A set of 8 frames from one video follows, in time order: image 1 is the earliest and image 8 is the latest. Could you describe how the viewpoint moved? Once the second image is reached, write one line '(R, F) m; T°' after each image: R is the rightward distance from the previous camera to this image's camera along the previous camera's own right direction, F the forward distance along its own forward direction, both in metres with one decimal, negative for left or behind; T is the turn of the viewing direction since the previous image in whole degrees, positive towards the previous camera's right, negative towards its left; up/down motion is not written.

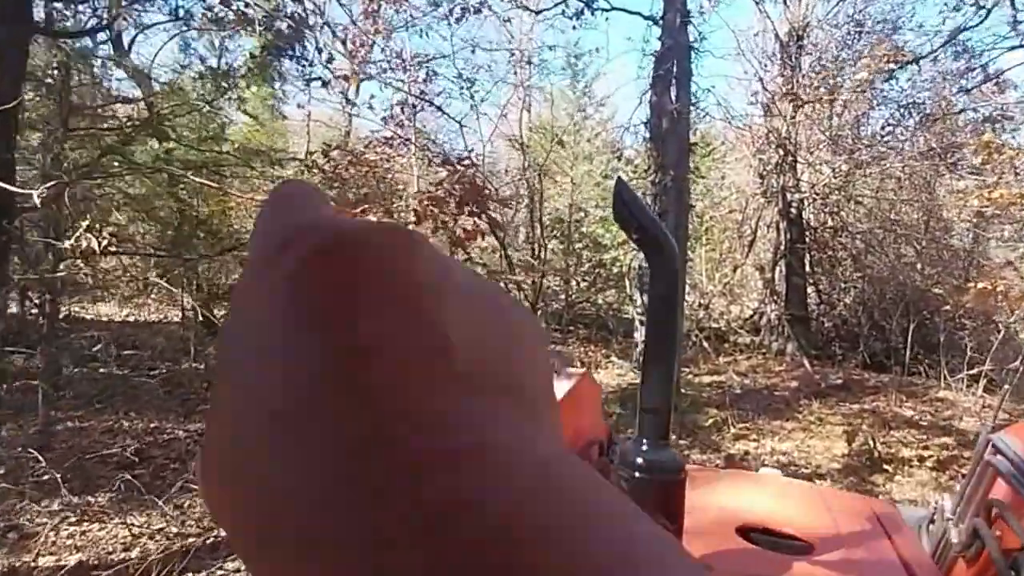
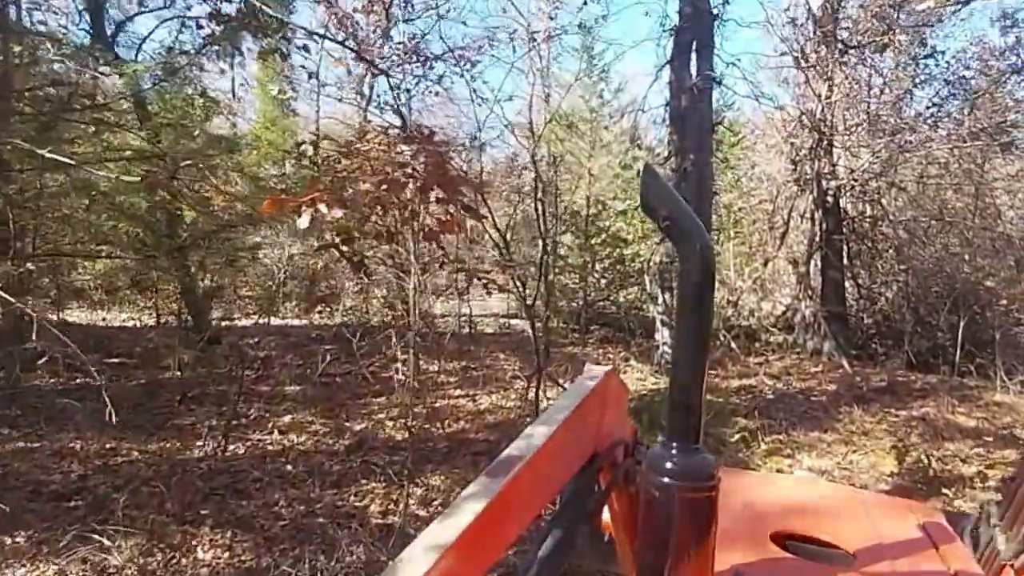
(+0.2, +0.6) m; -3°
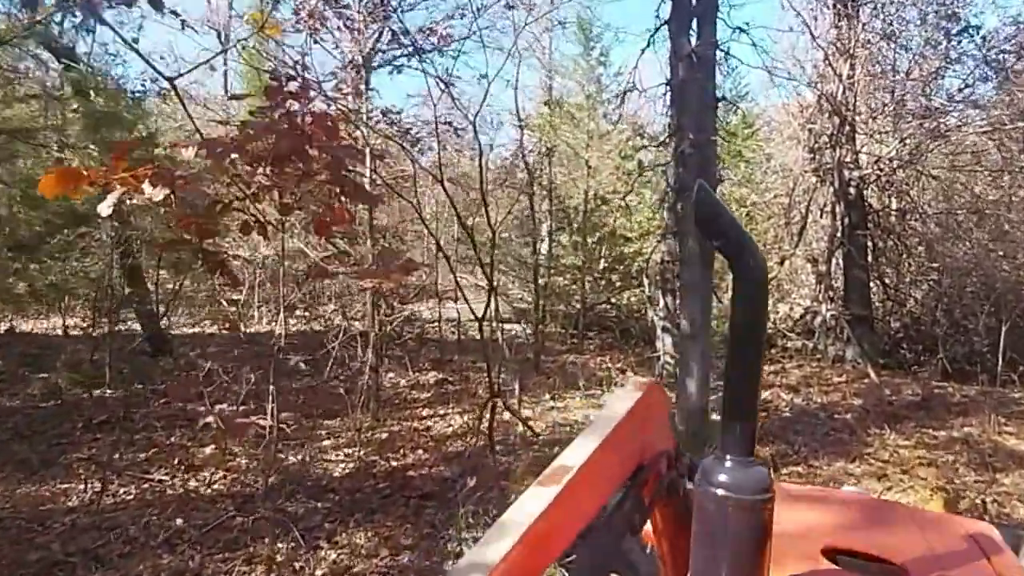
(+0.4, +0.8) m; -1°
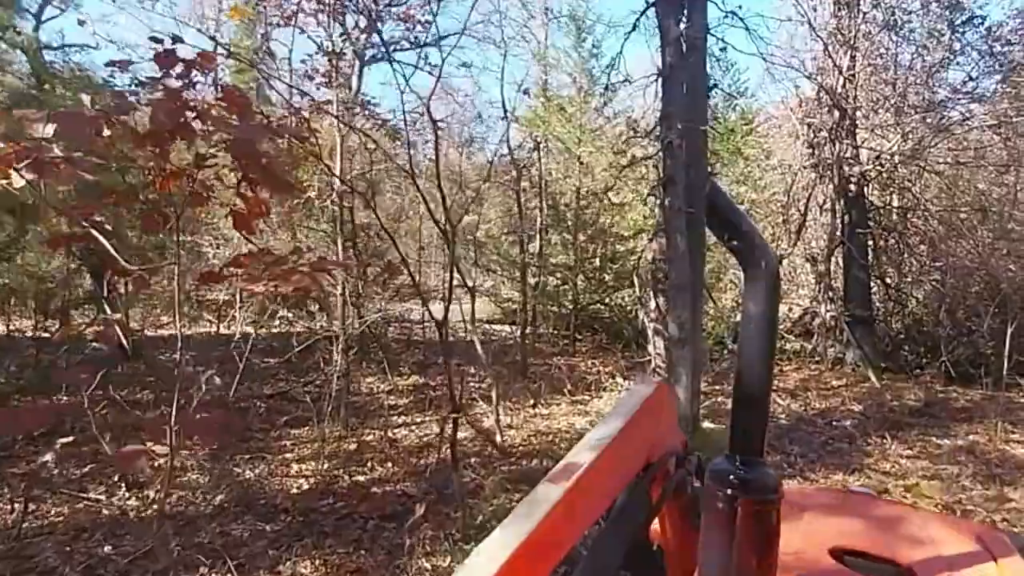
(+0.2, +0.3) m; 0°
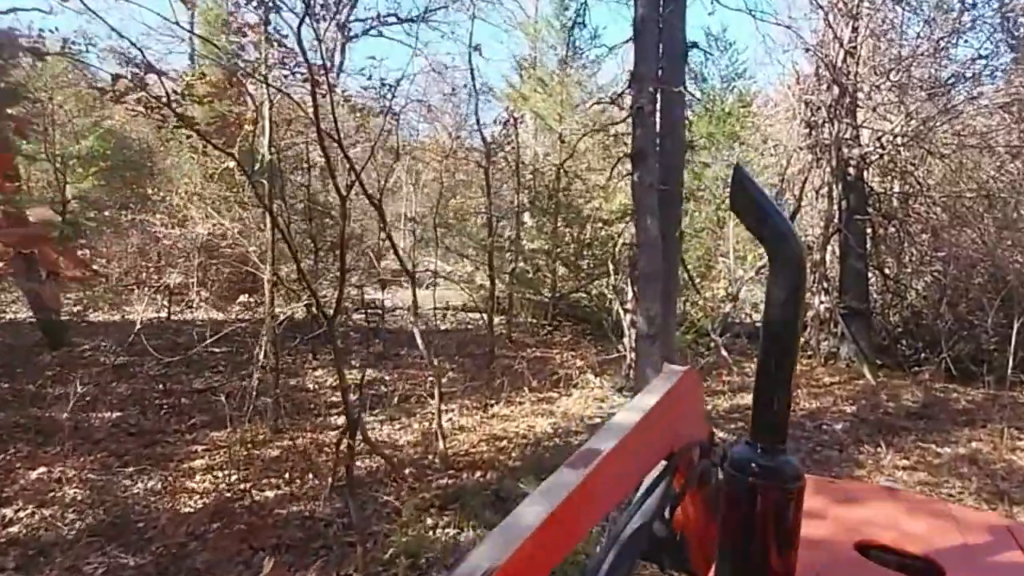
(+0.3, +0.6) m; 0°
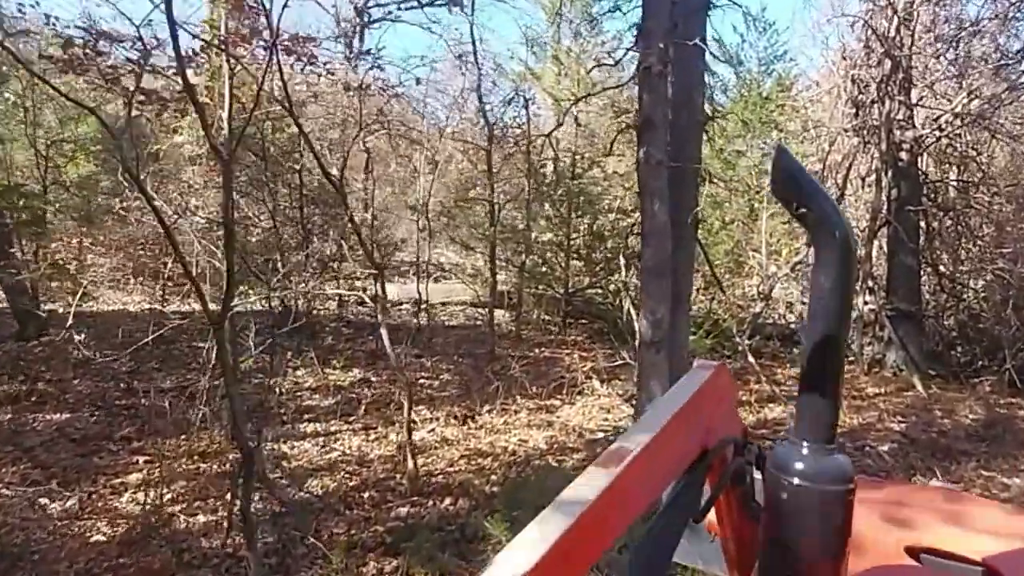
(+0.3, +0.6) m; -3°
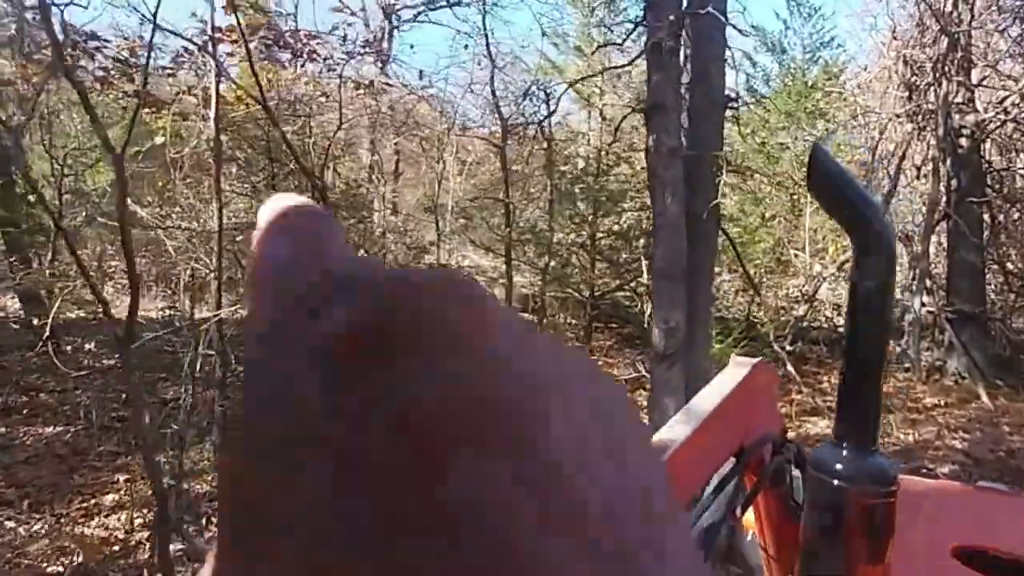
(+0.2, +0.3) m; -4°
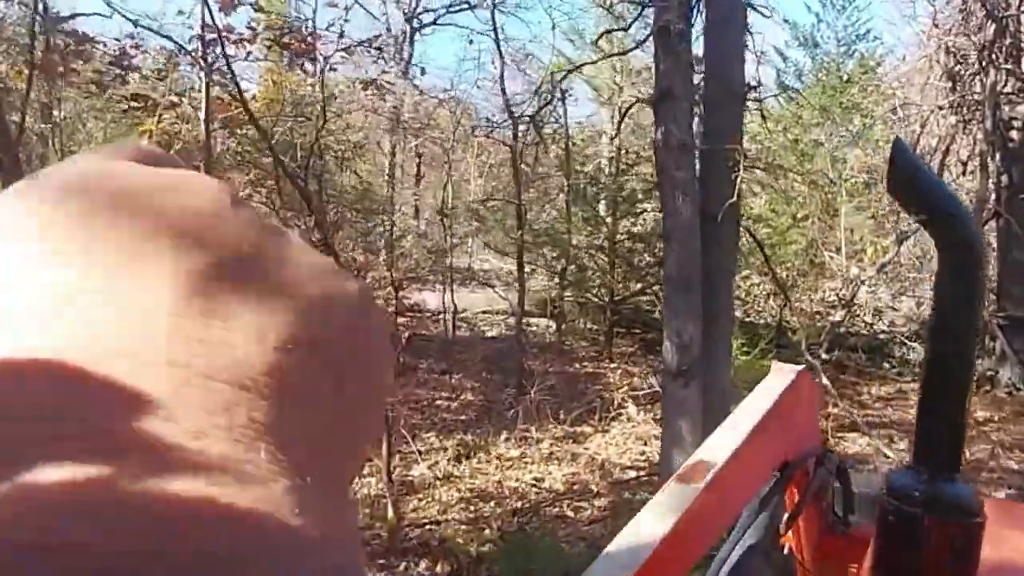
(+0.1, +0.3) m; -3°
